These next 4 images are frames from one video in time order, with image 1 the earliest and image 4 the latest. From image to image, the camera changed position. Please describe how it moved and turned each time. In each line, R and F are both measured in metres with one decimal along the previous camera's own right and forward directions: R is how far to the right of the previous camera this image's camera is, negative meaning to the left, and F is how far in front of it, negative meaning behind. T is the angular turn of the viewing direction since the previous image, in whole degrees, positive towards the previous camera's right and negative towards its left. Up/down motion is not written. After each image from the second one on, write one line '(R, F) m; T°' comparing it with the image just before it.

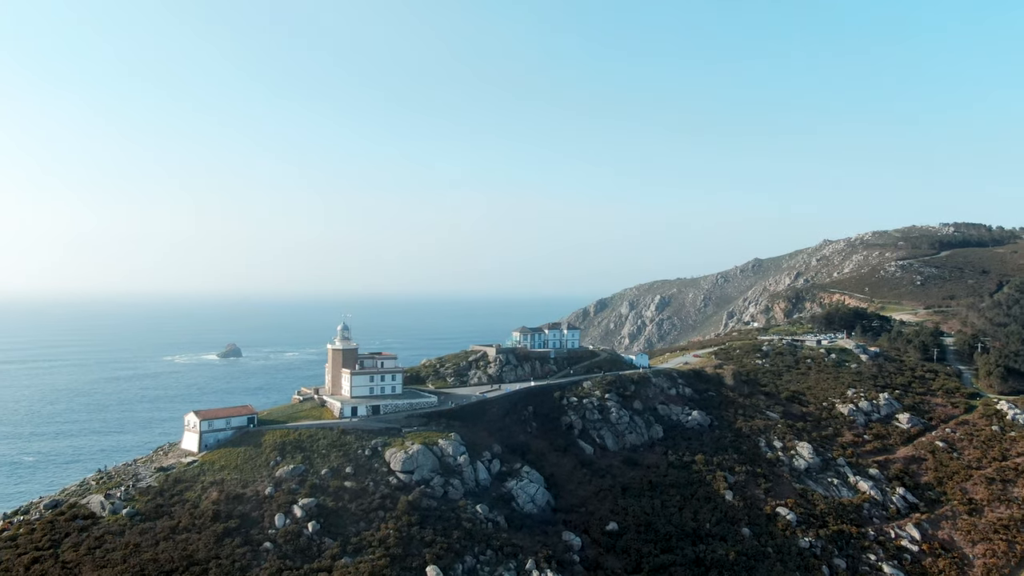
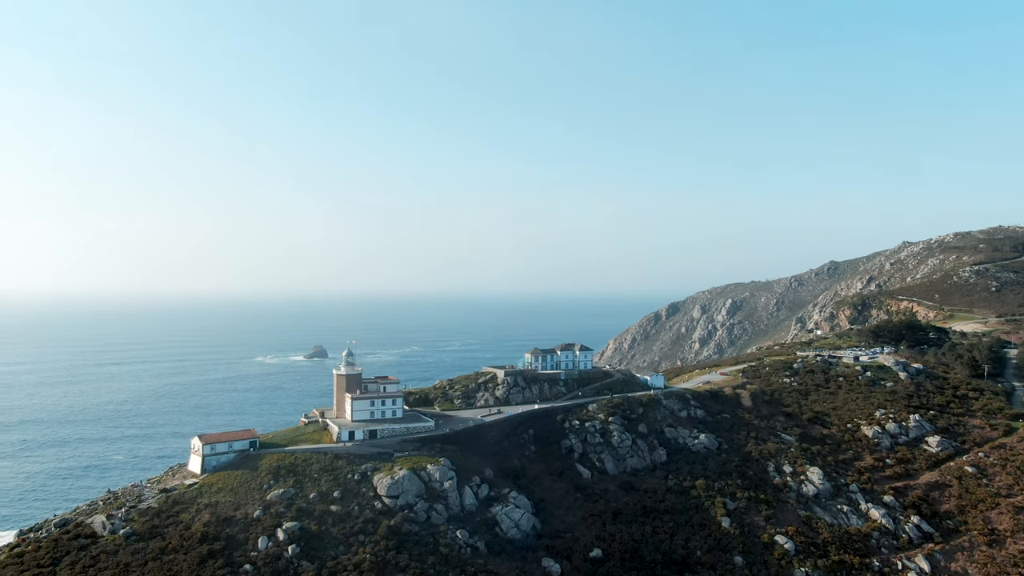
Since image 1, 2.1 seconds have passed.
(+9.1, -2.5) m; -4°
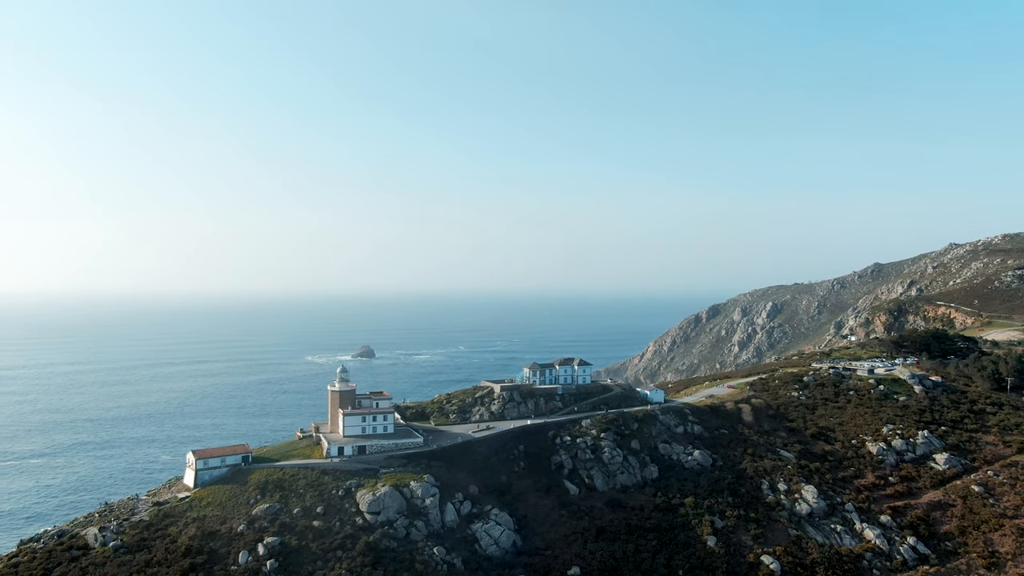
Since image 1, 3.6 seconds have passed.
(+6.6, -2.2) m; -2°
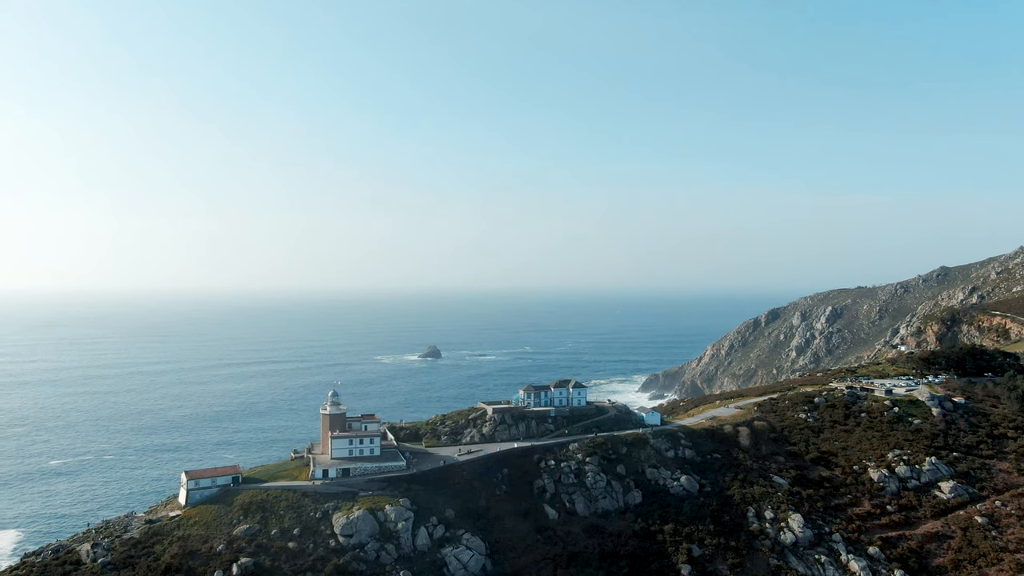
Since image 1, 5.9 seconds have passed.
(+10.0, -3.7) m; -3°
